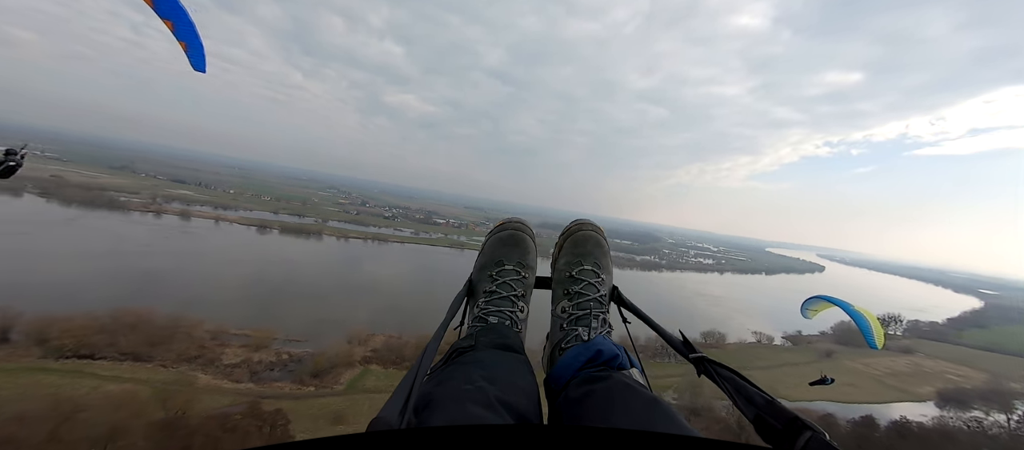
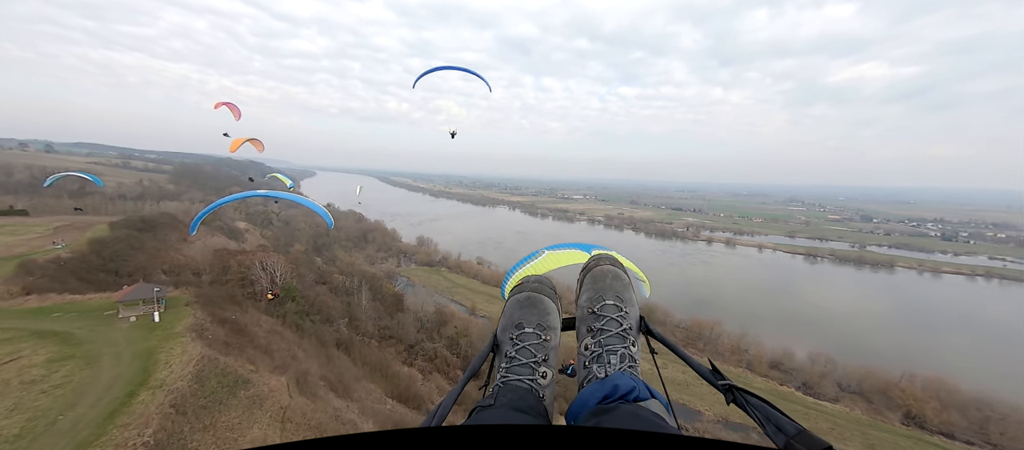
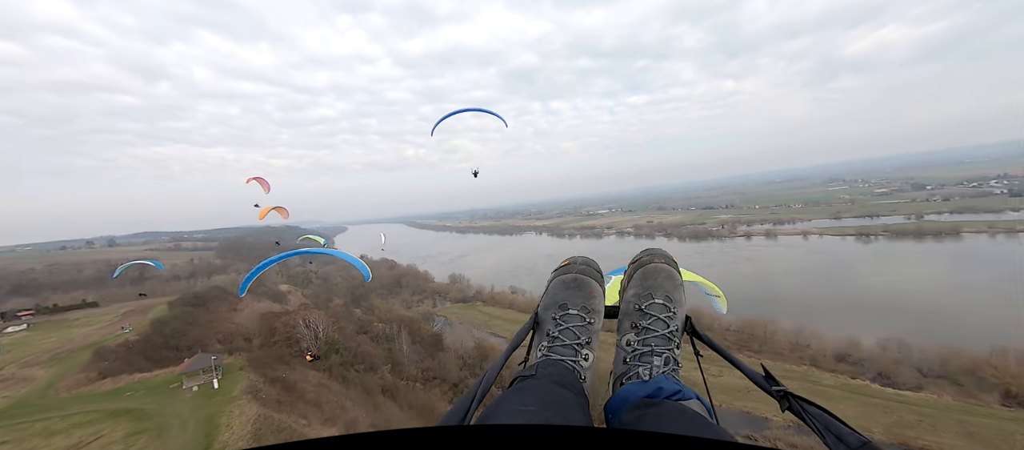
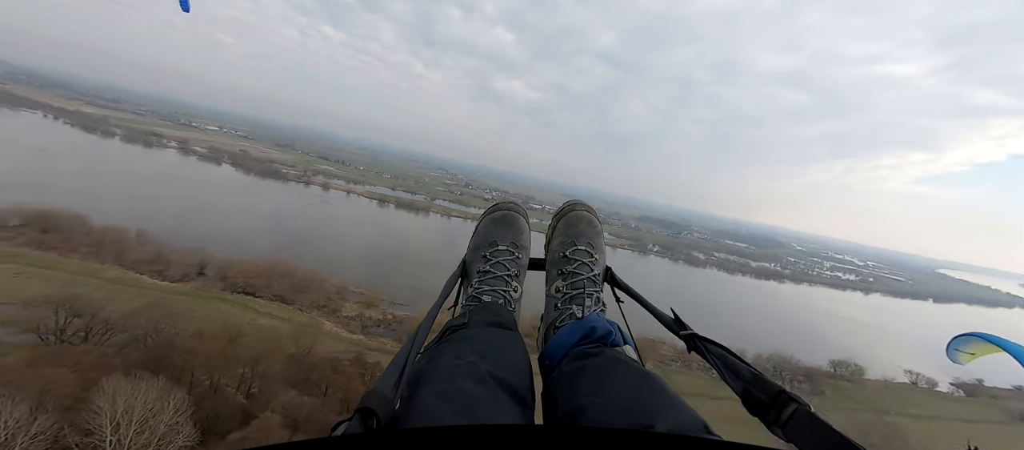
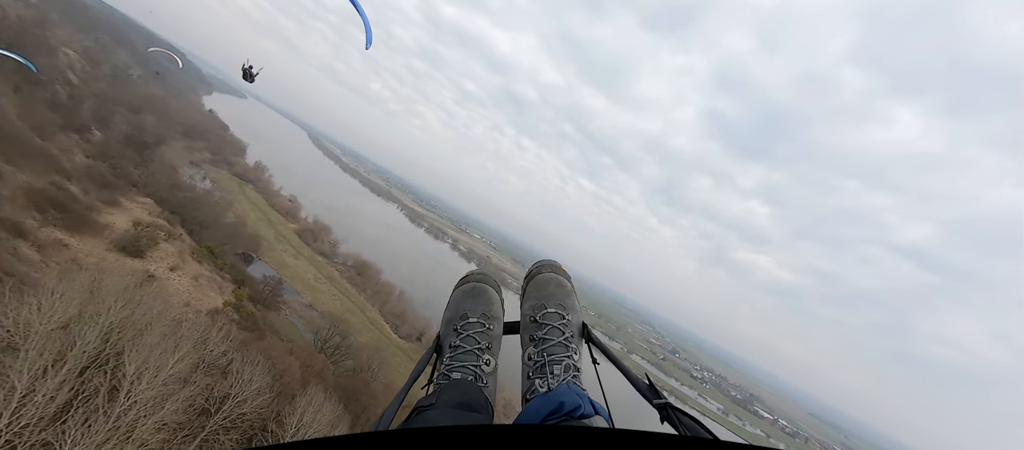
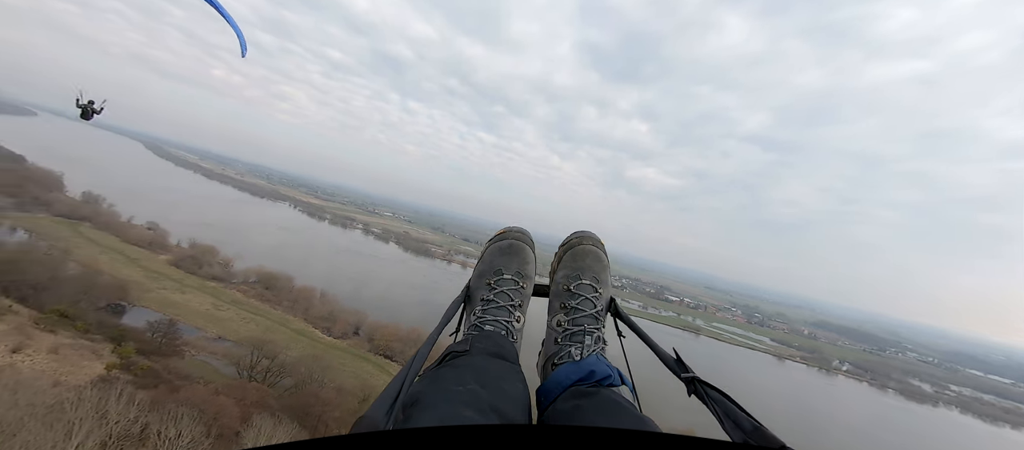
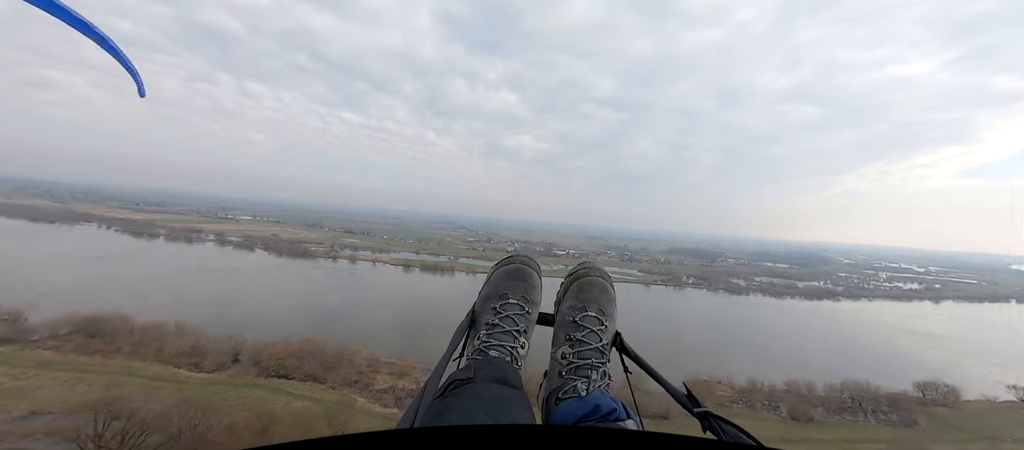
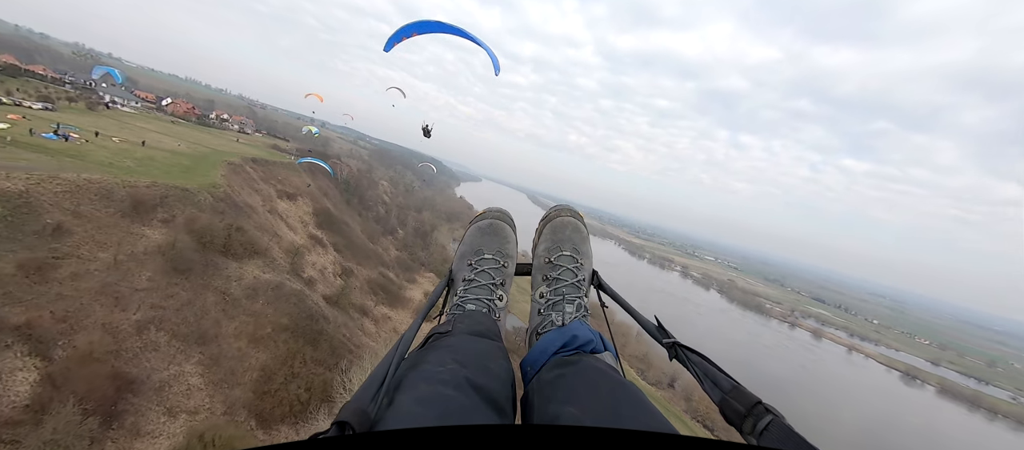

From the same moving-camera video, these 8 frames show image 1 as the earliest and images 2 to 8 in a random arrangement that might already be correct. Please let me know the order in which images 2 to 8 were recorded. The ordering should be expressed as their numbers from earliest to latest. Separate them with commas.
4, 7, 6, 5, 8, 3, 2
